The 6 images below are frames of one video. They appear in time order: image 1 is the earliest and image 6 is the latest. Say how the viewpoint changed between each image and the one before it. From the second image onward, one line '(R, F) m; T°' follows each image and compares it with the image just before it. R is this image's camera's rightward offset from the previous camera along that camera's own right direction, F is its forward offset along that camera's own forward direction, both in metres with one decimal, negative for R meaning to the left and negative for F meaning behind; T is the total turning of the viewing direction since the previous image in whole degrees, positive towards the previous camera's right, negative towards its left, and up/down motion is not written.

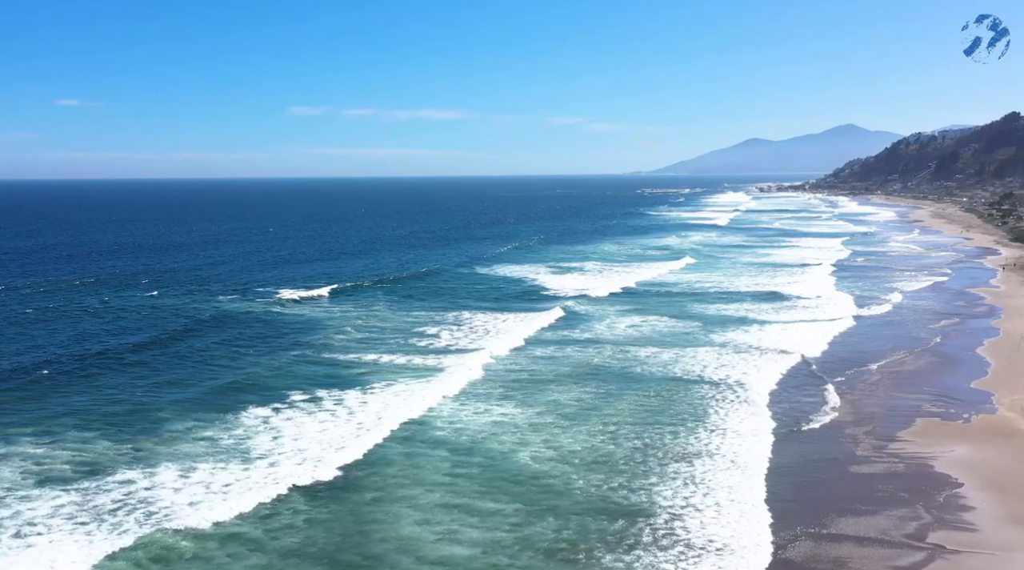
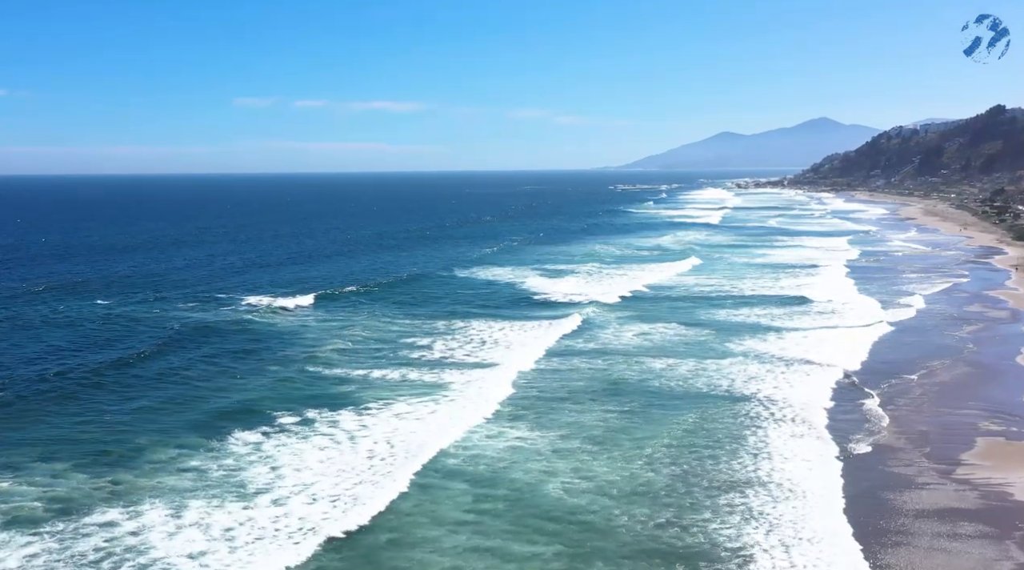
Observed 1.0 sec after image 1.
(-1.6, +2.2) m; +3°
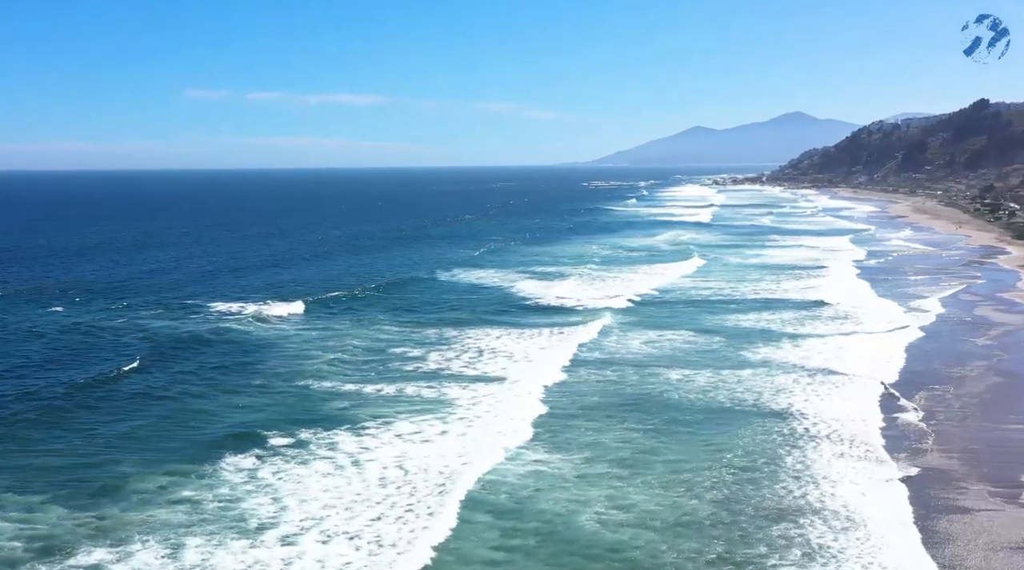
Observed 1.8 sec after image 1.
(-1.4, +1.8) m; +3°
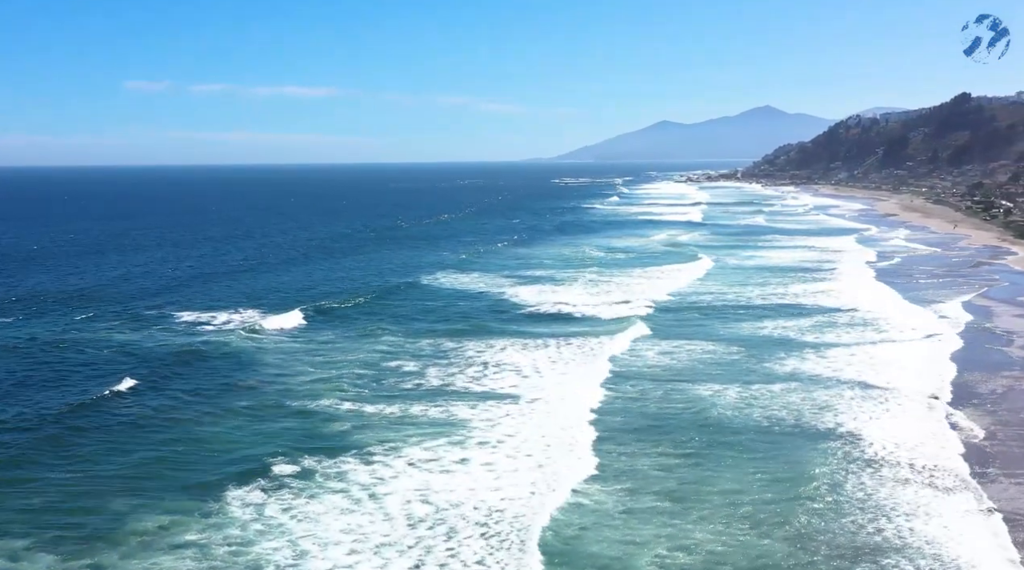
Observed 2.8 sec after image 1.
(-1.8, +2.0) m; +3°
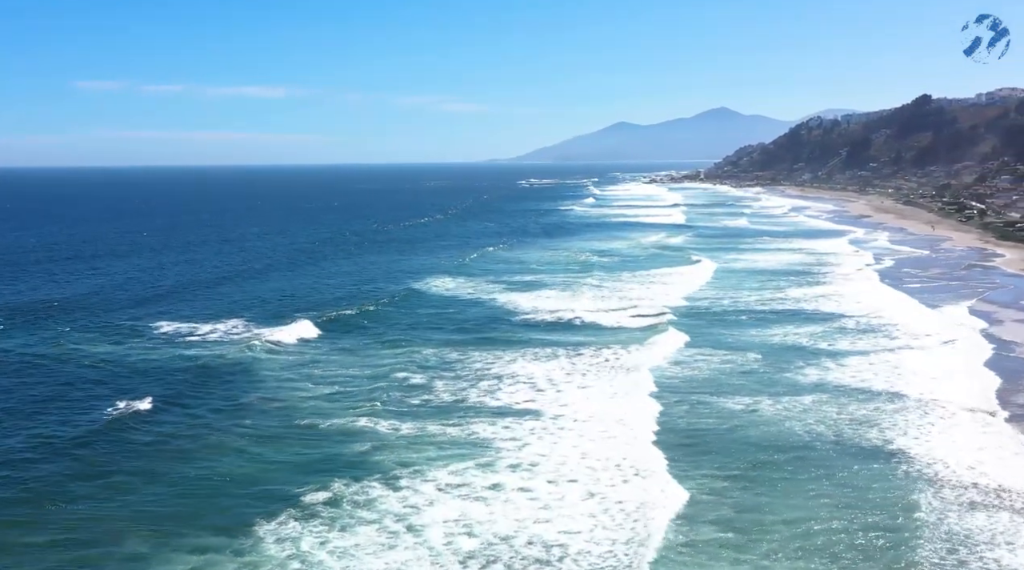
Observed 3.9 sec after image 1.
(-2.4, +1.2) m; +4°
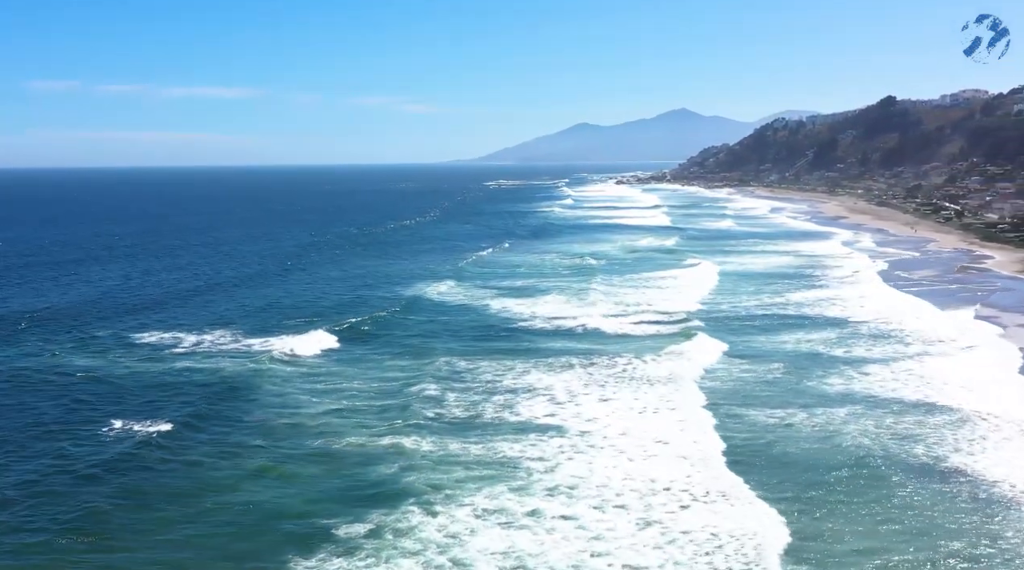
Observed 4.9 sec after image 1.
(-2.3, +1.2) m; +4°
